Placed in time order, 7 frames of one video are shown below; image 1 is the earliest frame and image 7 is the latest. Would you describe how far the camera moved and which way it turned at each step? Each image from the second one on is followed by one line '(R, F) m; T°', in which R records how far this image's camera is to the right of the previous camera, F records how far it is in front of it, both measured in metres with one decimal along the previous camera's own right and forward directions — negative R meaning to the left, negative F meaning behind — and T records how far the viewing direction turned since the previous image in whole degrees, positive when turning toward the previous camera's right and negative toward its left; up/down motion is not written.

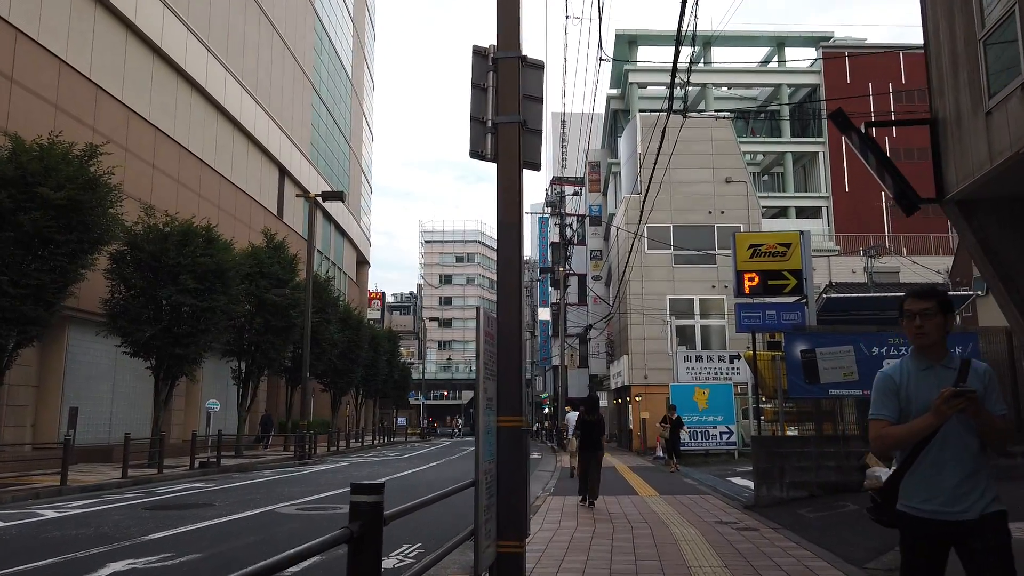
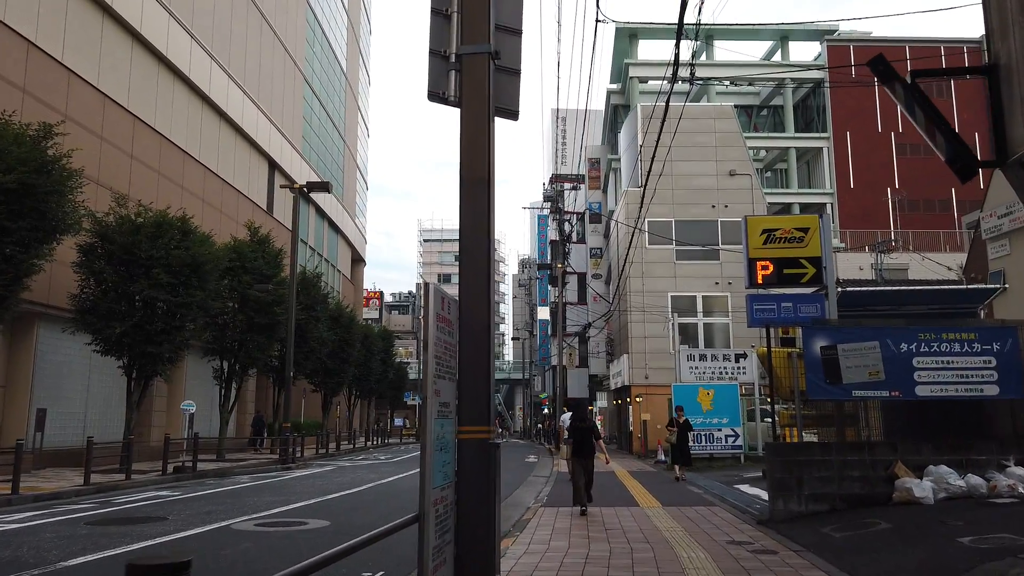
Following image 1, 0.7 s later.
(+0.2, +1.1) m; 0°
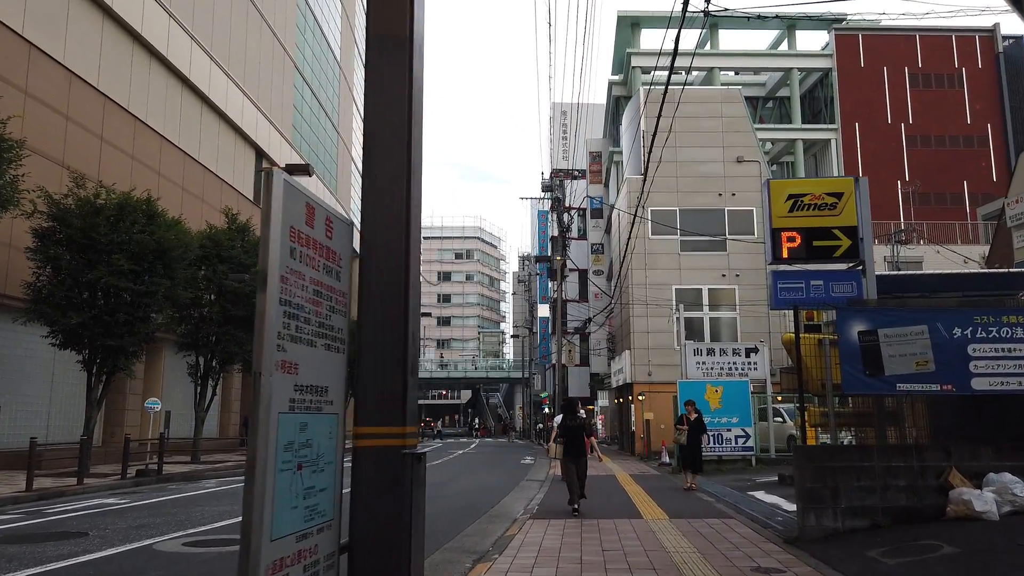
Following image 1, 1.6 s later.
(+0.2, +1.5) m; 0°
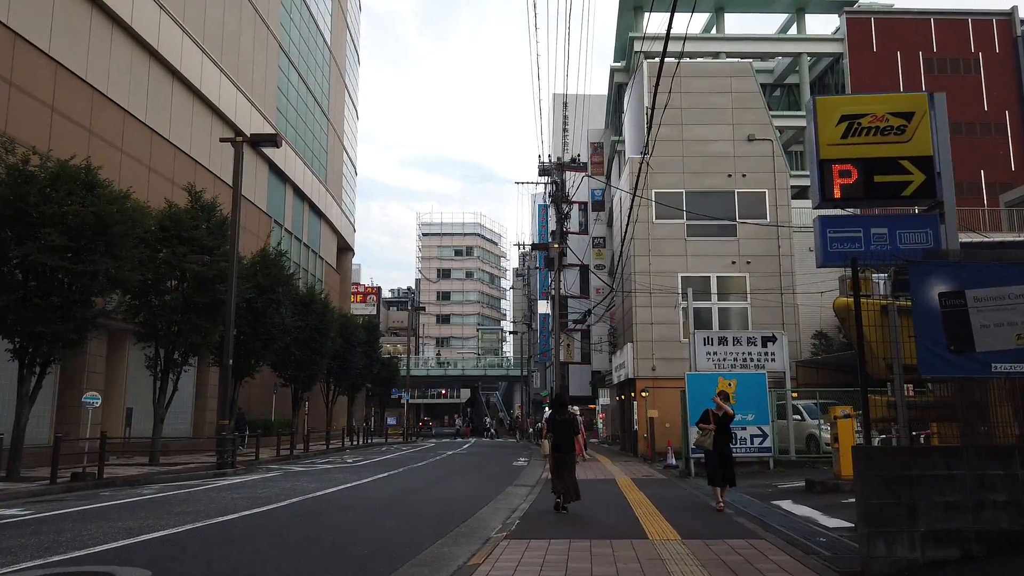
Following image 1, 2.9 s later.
(+0.3, +2.1) m; 0°
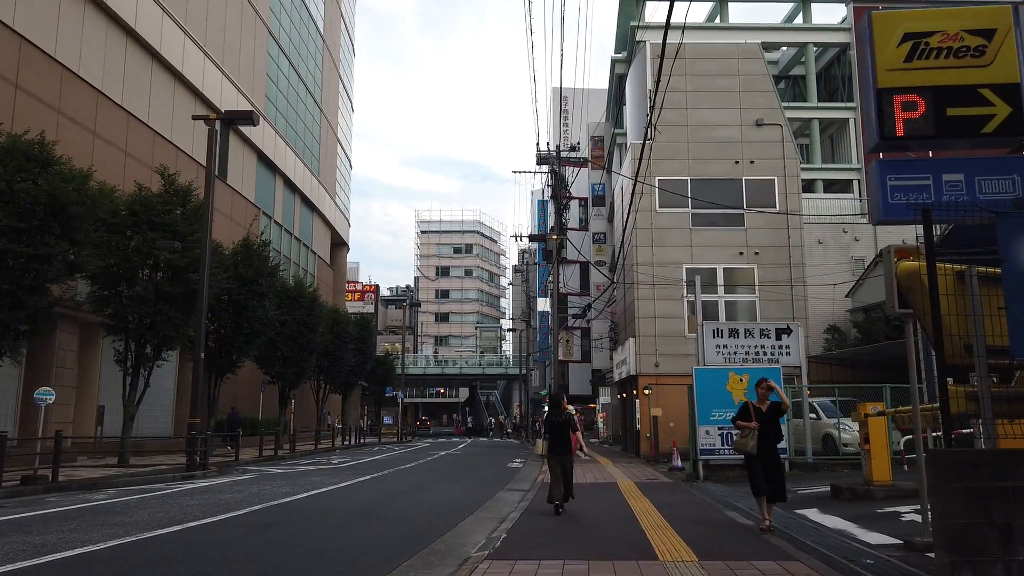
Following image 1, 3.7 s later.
(+0.1, +1.3) m; 0°
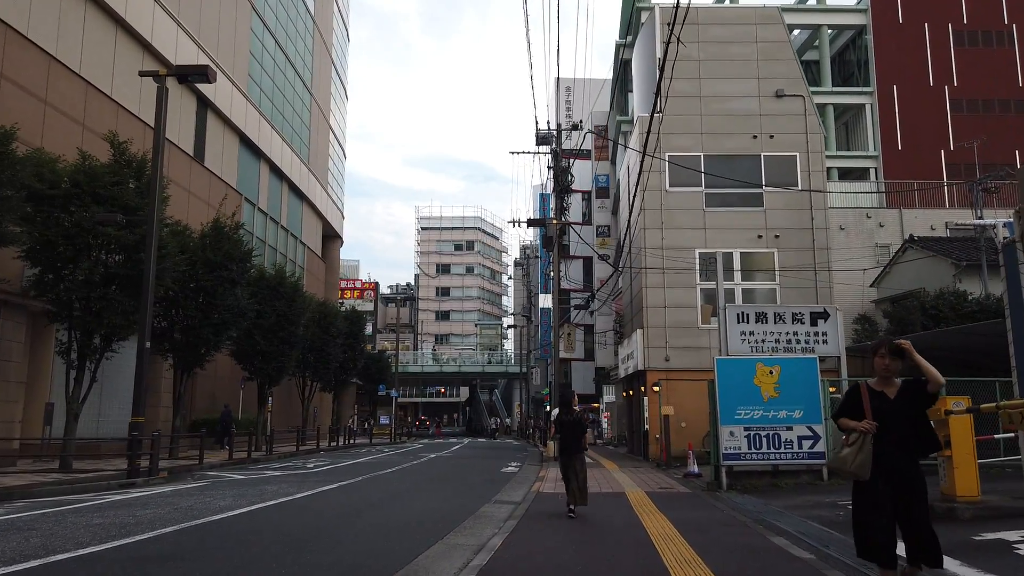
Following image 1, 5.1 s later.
(+0.2, +2.3) m; 0°
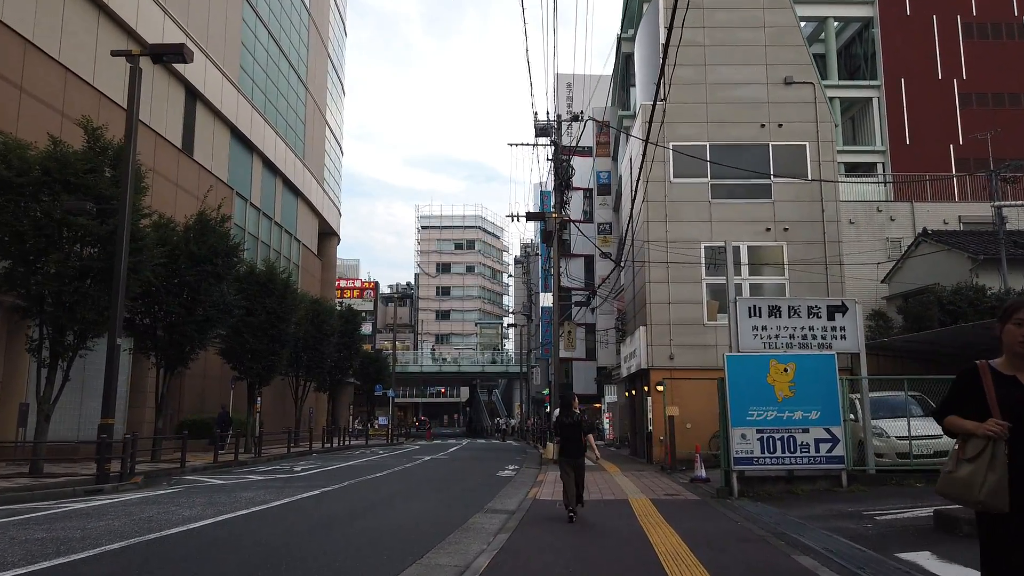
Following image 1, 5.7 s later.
(+0.1, +0.9) m; 0°
